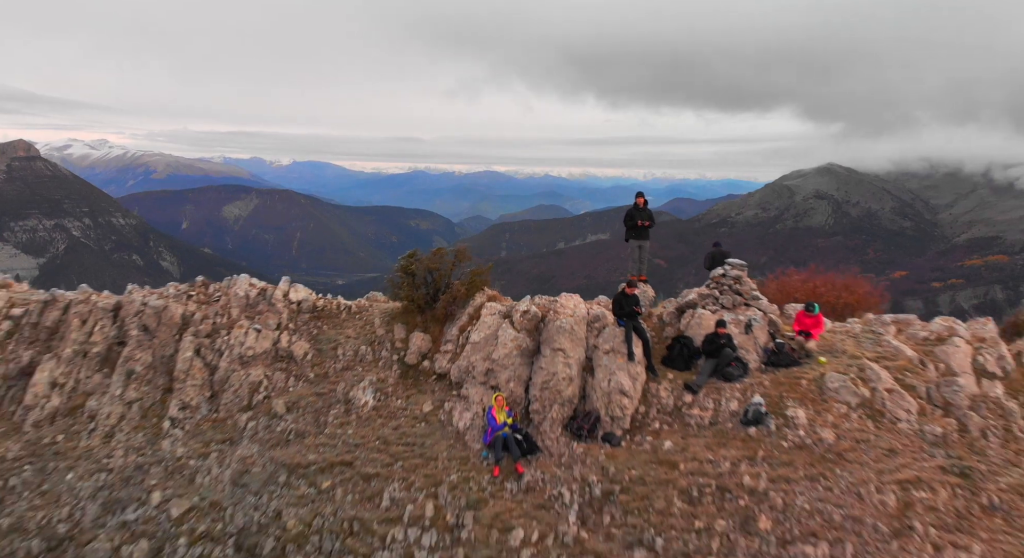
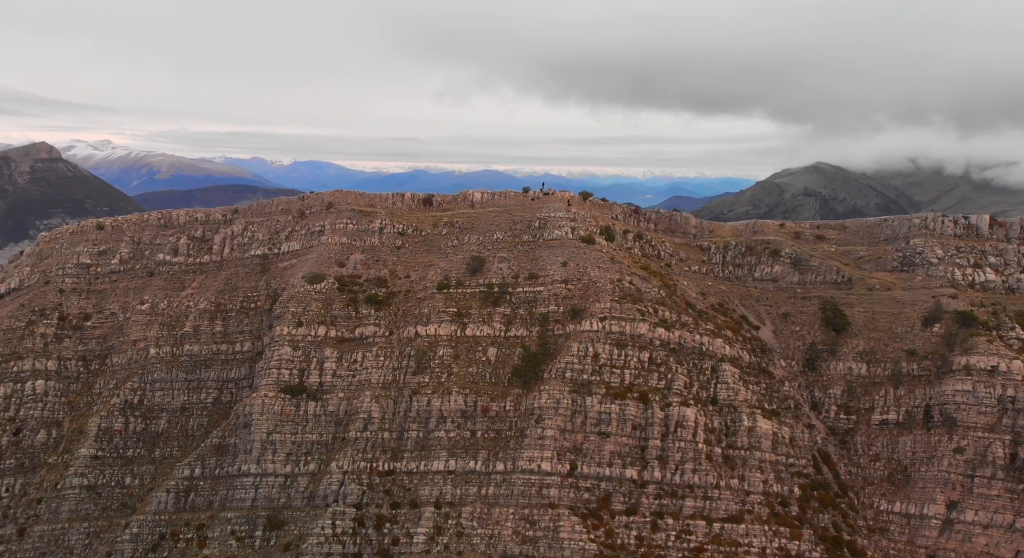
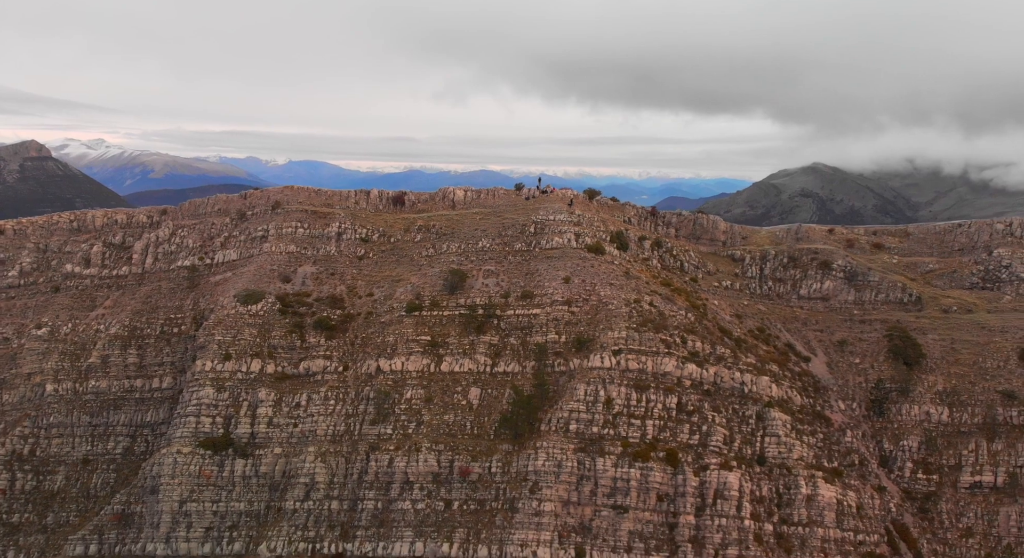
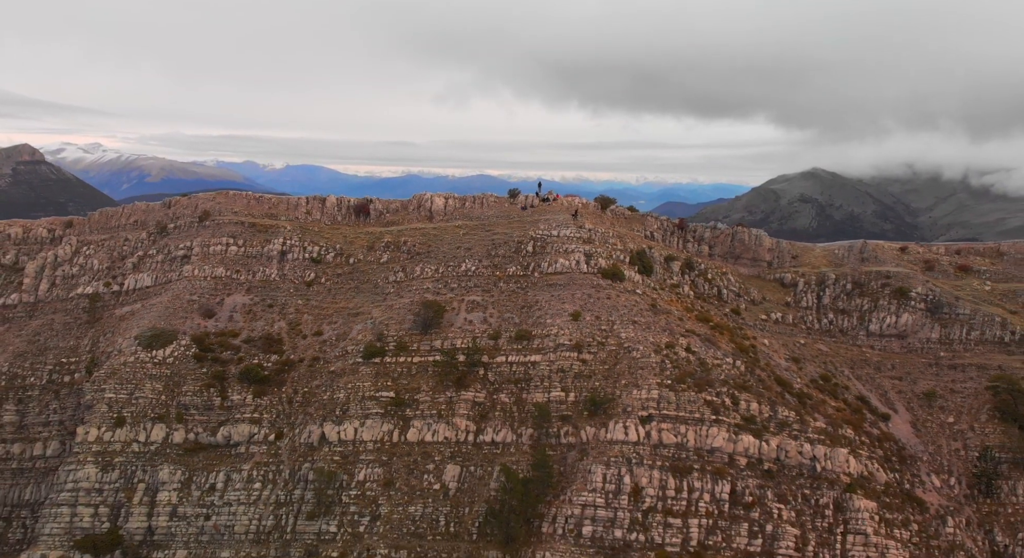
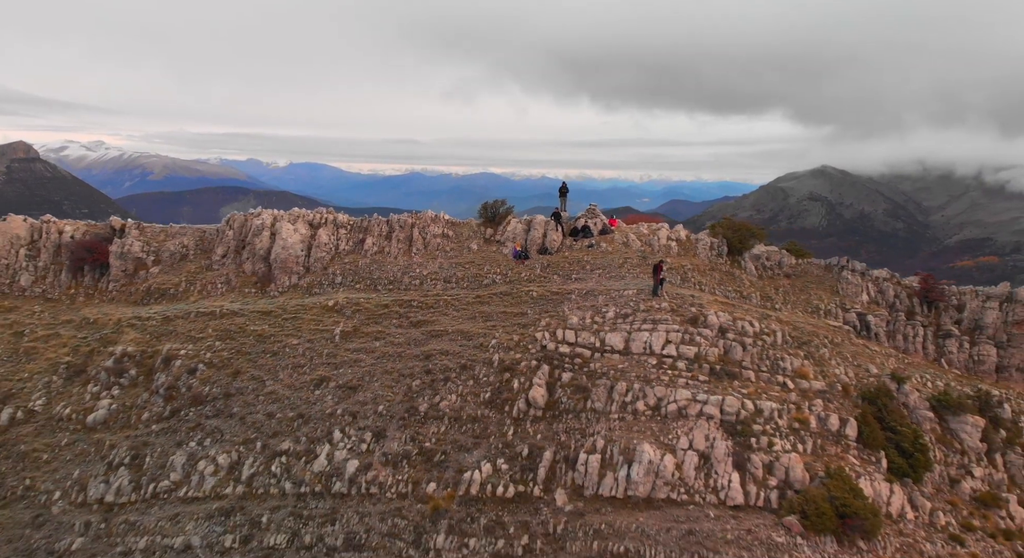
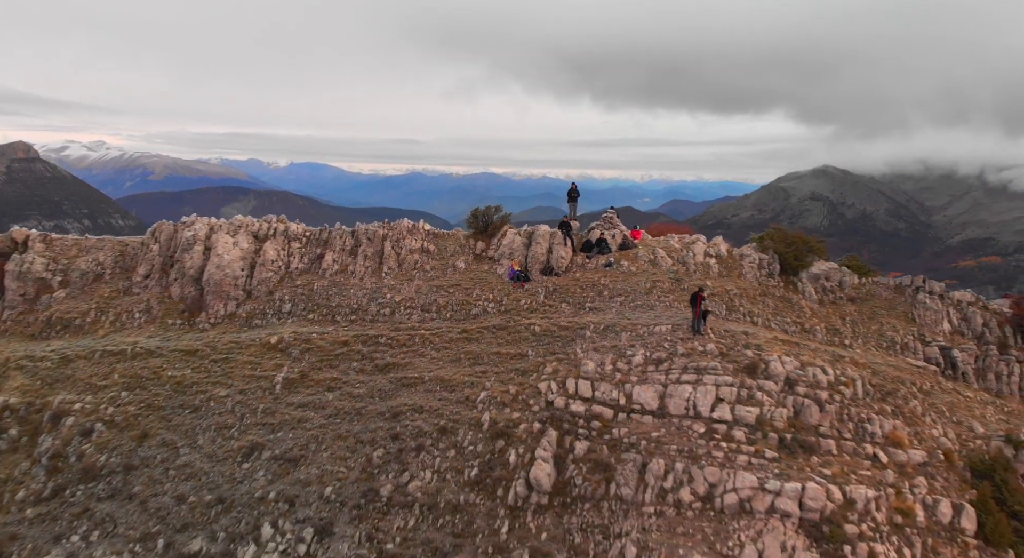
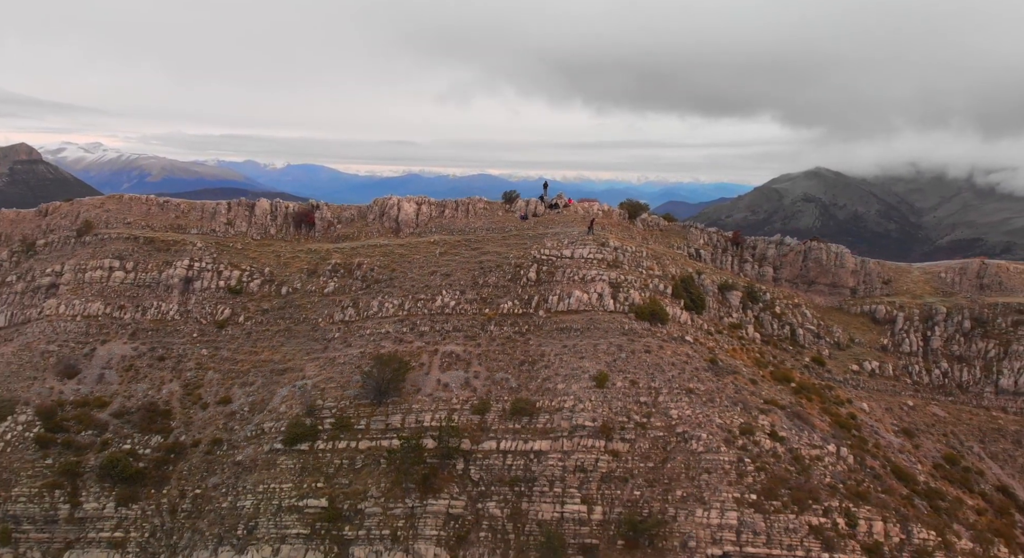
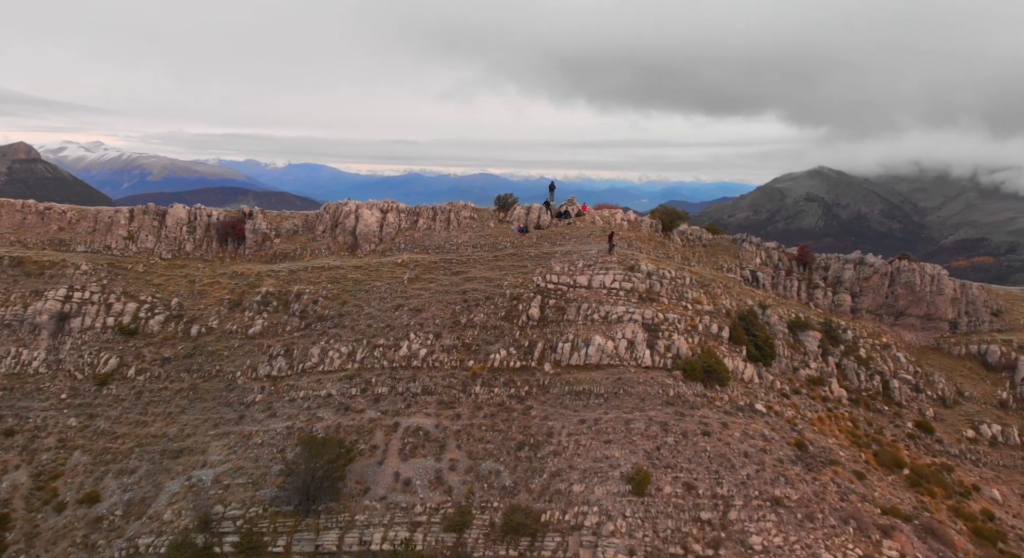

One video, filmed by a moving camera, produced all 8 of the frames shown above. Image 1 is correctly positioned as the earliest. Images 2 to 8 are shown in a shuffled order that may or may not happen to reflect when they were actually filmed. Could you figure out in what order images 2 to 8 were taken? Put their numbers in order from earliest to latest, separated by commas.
6, 5, 8, 7, 4, 3, 2
